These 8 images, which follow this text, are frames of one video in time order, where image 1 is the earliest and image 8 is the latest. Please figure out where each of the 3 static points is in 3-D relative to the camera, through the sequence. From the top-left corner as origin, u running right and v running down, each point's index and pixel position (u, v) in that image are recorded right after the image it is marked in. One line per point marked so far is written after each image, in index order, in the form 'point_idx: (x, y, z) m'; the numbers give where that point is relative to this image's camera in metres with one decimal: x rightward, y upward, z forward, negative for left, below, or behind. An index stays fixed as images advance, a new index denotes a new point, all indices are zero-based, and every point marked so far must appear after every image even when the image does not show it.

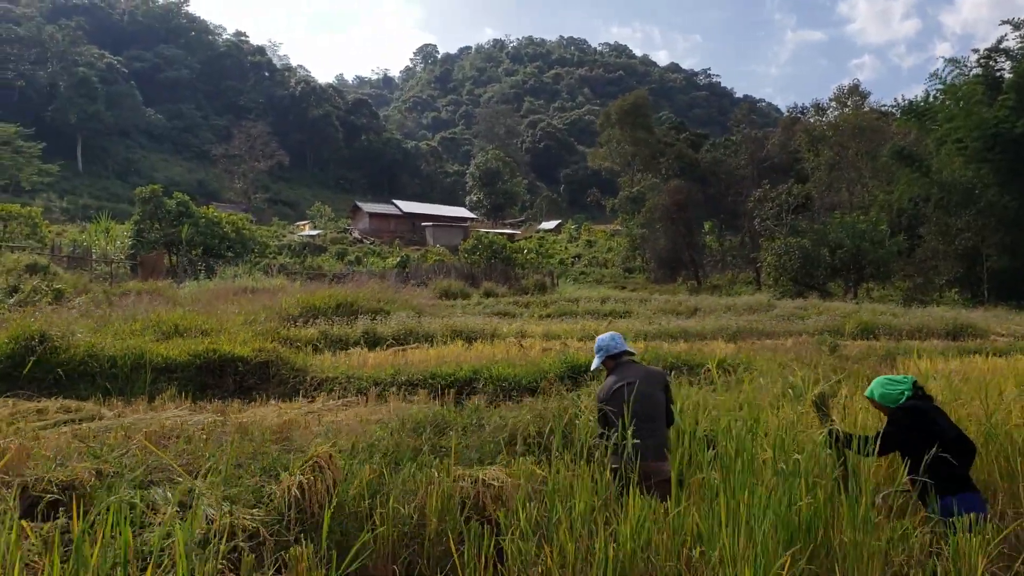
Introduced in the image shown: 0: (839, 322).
0: (+6.5, -0.7, +13.9) m
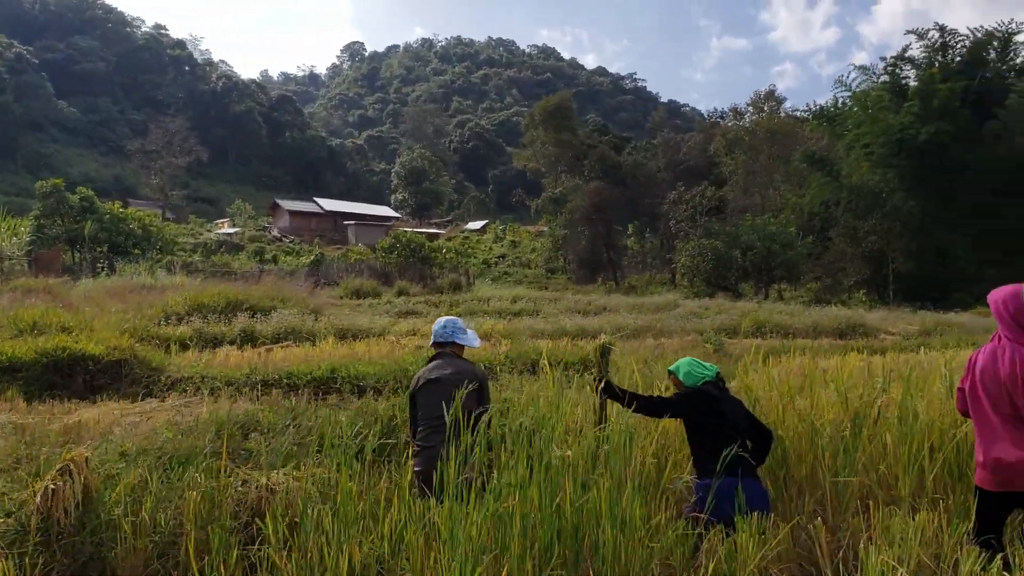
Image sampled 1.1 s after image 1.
0: (+4.5, -0.6, +14.0) m
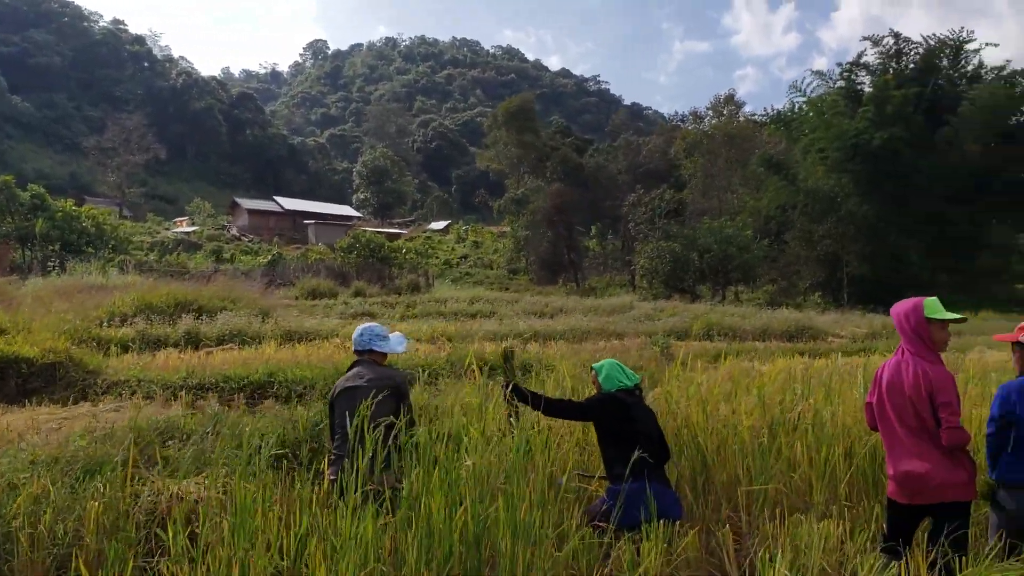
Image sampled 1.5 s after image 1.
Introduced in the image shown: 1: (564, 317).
0: (+3.6, -0.7, +14.2) m
1: (+1.1, -0.6, +14.9) m
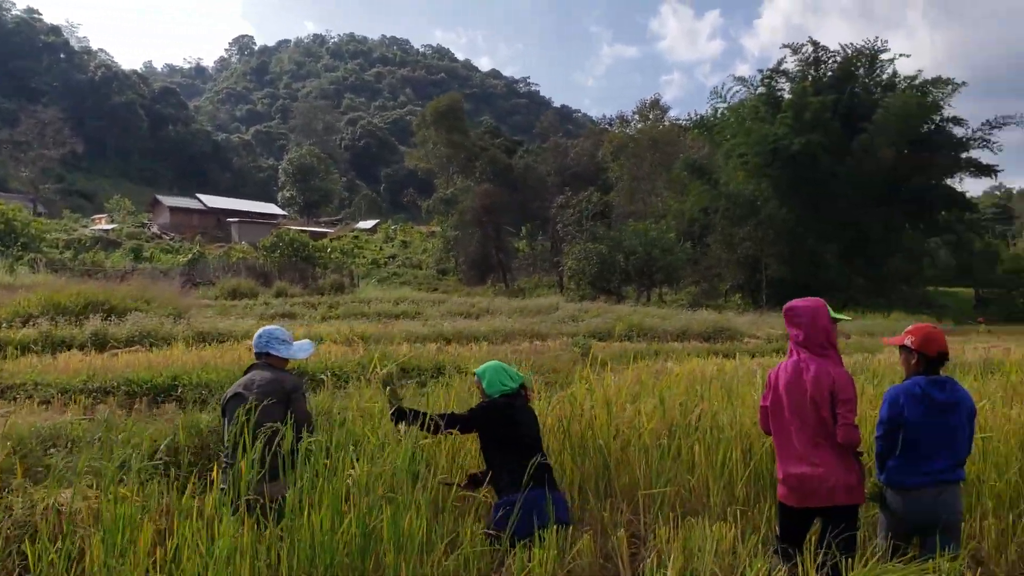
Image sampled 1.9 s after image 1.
0: (+2.0, -0.7, +14.4) m
1: (-0.5, -0.7, +14.9) m
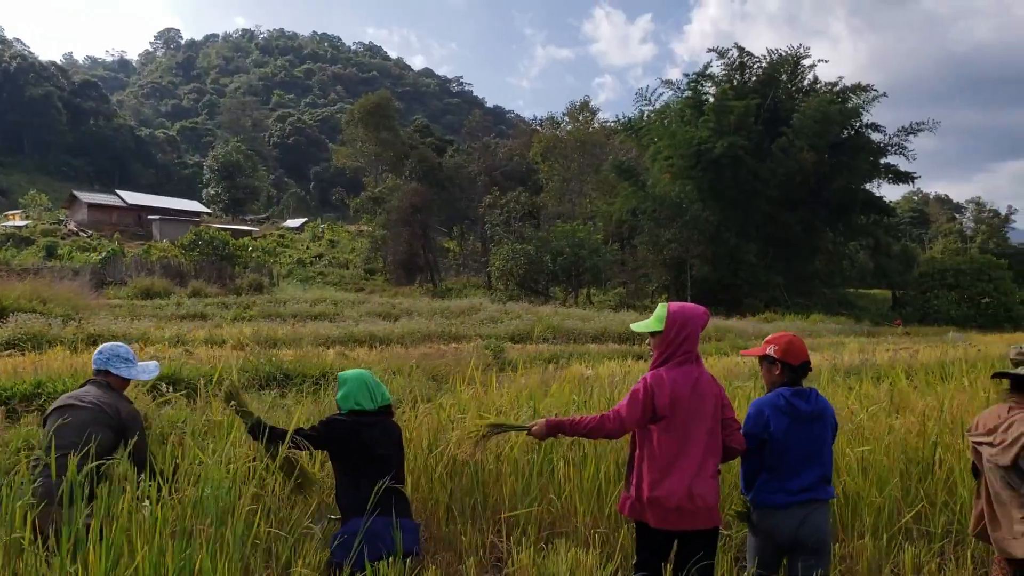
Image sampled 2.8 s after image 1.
0: (+0.3, -0.7, +14.5) m
1: (-2.2, -0.7, +14.7) m
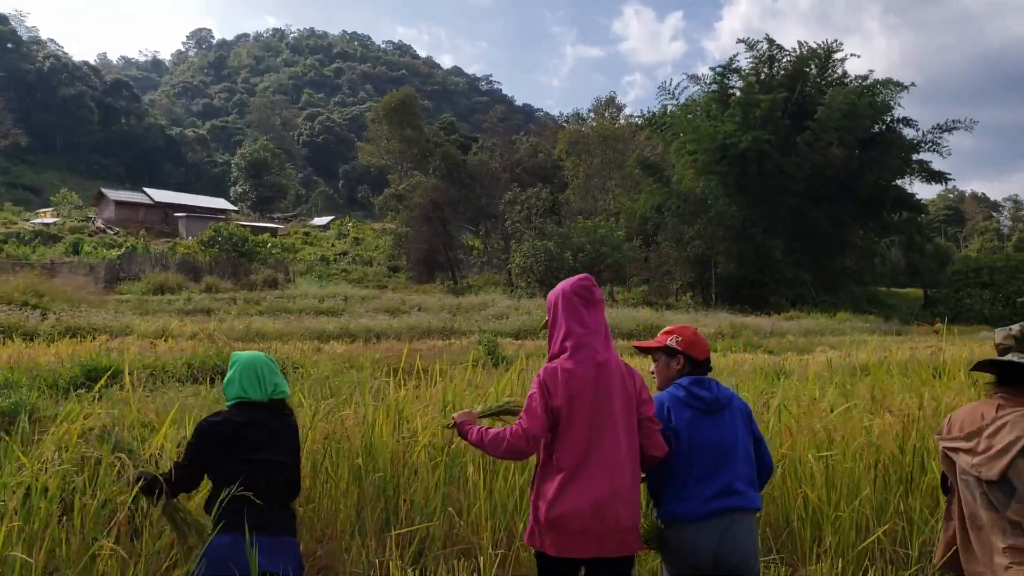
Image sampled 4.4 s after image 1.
0: (+0.5, -0.6, +14.2) m
1: (-2.0, -0.6, +14.6) m
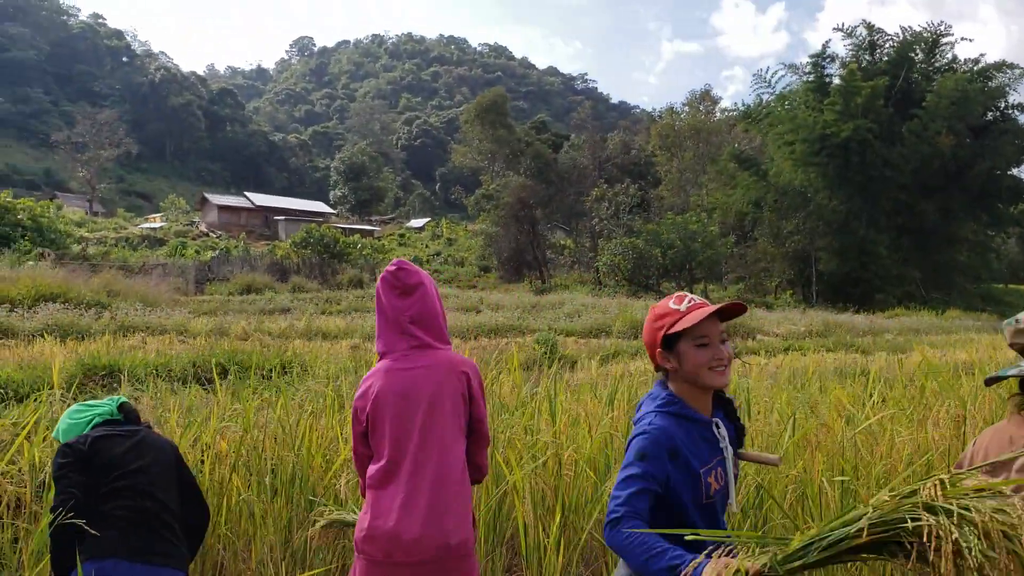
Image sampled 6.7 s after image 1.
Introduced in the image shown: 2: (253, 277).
0: (+1.9, -0.6, +13.6) m
1: (-0.5, -0.5, +14.4) m
2: (-6.8, +0.3, +18.4) m
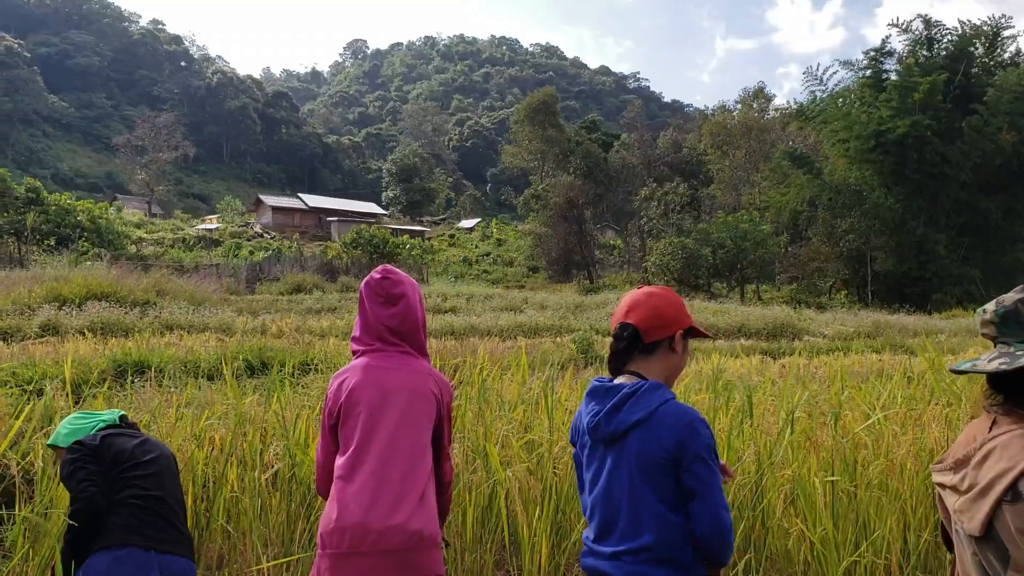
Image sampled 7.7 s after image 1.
0: (+2.8, -0.6, +13.4) m
1: (+0.4, -0.6, +14.3) m
2: (-5.6, +0.3, +18.9) m
